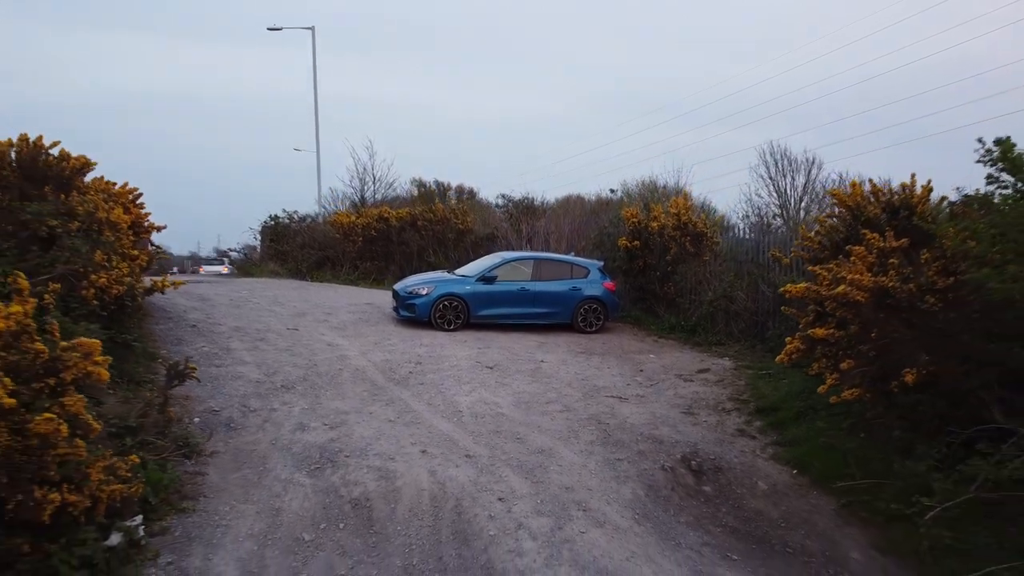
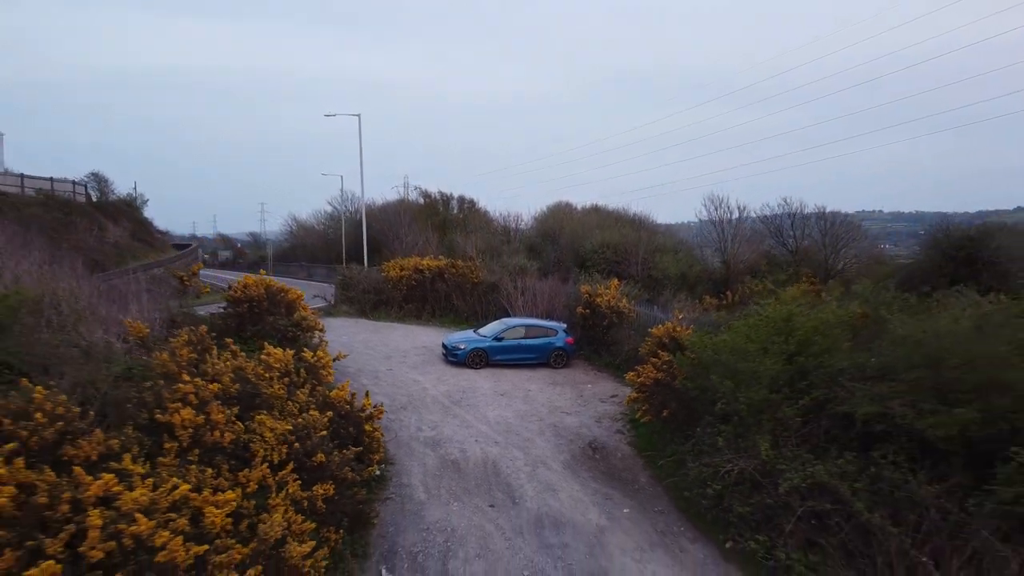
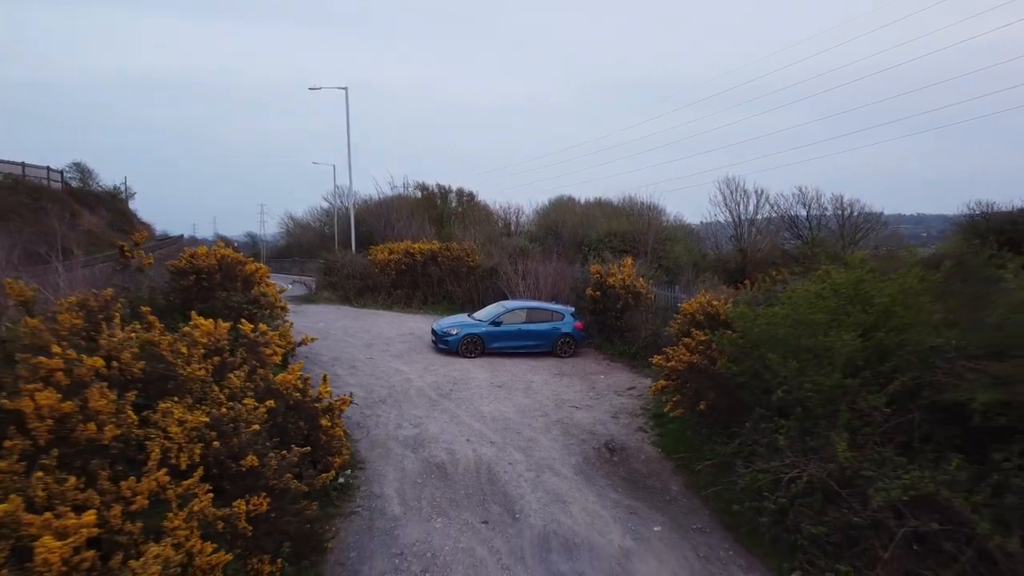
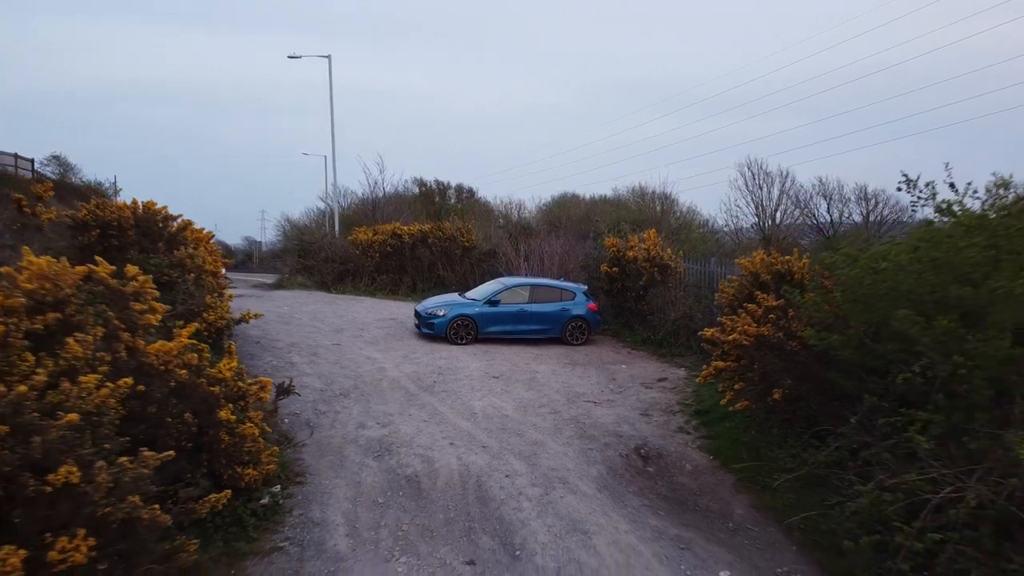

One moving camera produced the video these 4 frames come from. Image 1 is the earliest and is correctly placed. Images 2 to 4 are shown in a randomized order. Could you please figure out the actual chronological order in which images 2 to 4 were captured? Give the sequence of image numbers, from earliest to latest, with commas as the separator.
4, 3, 2
